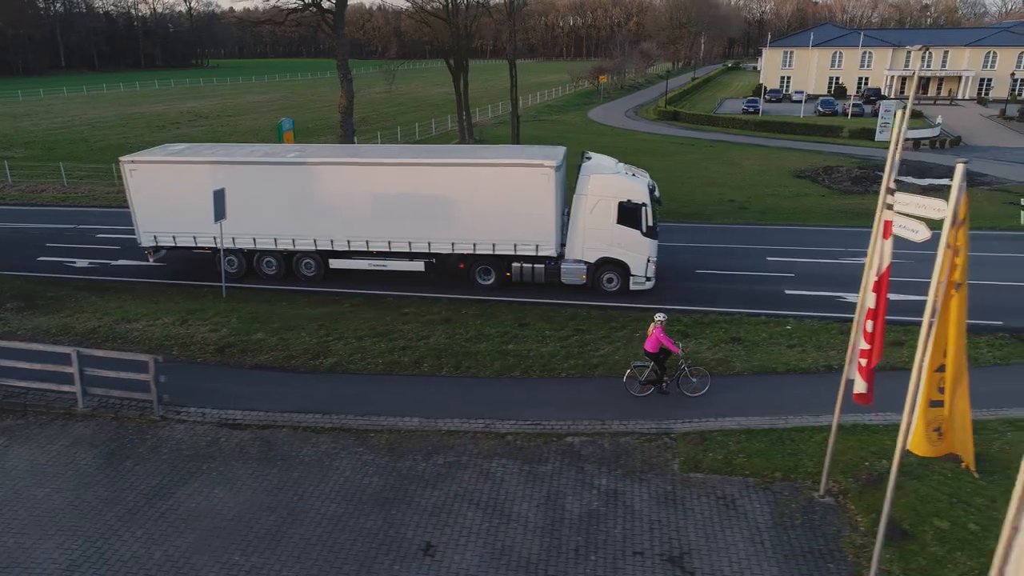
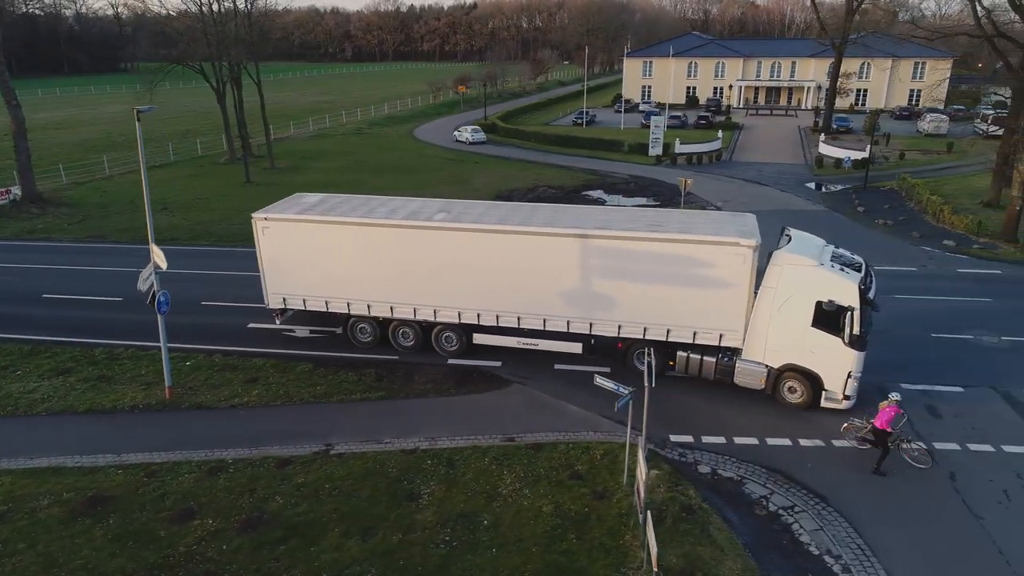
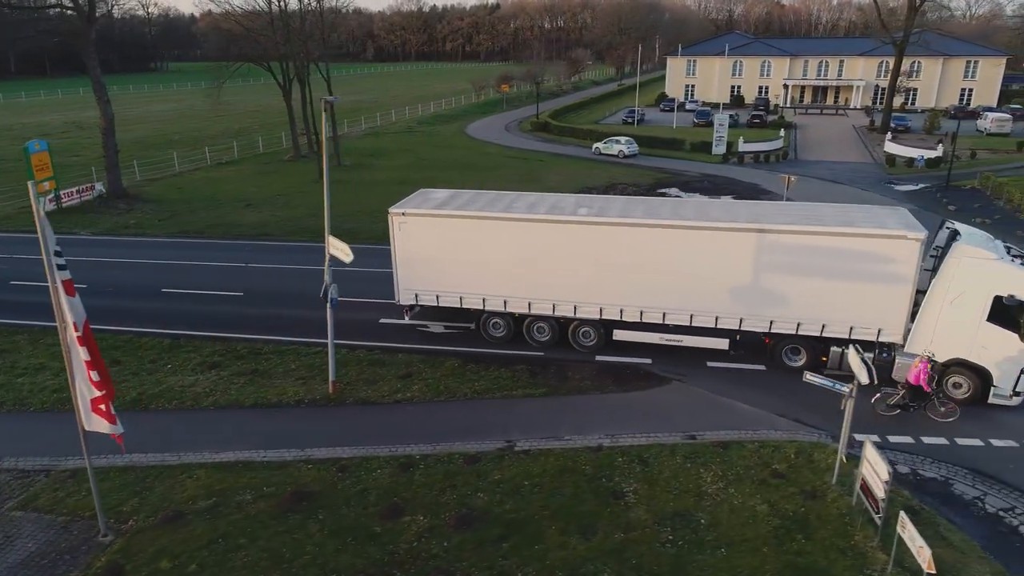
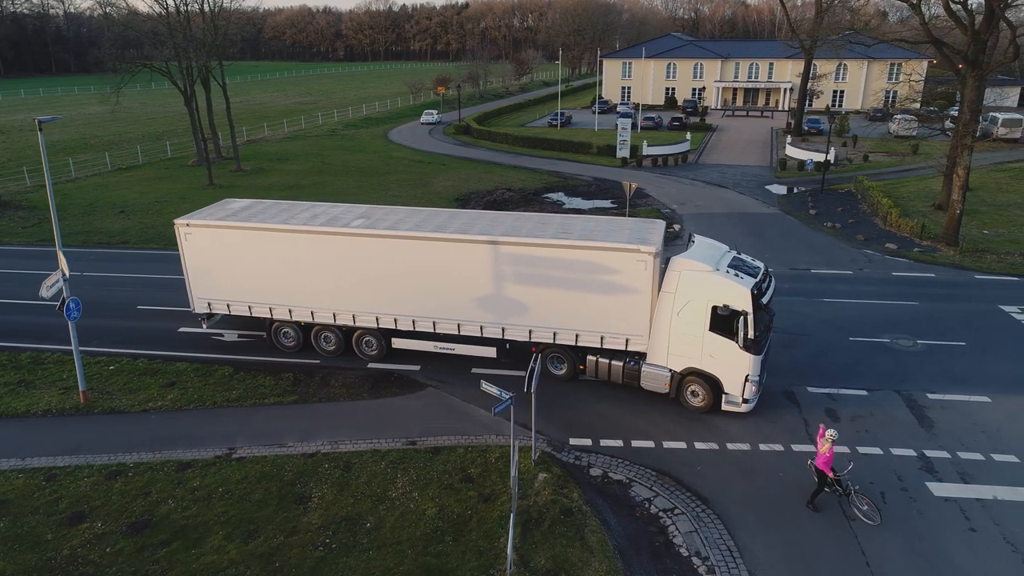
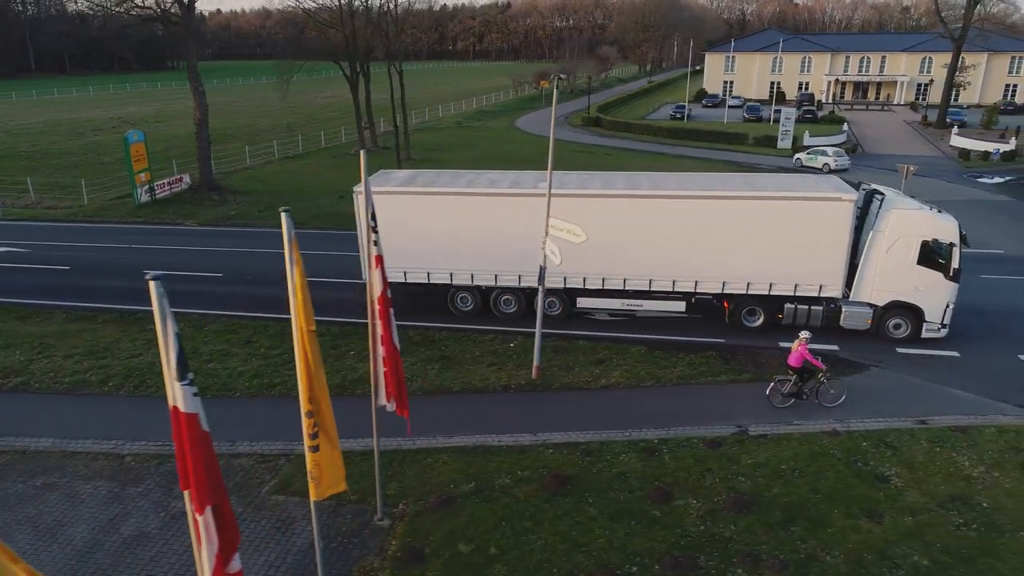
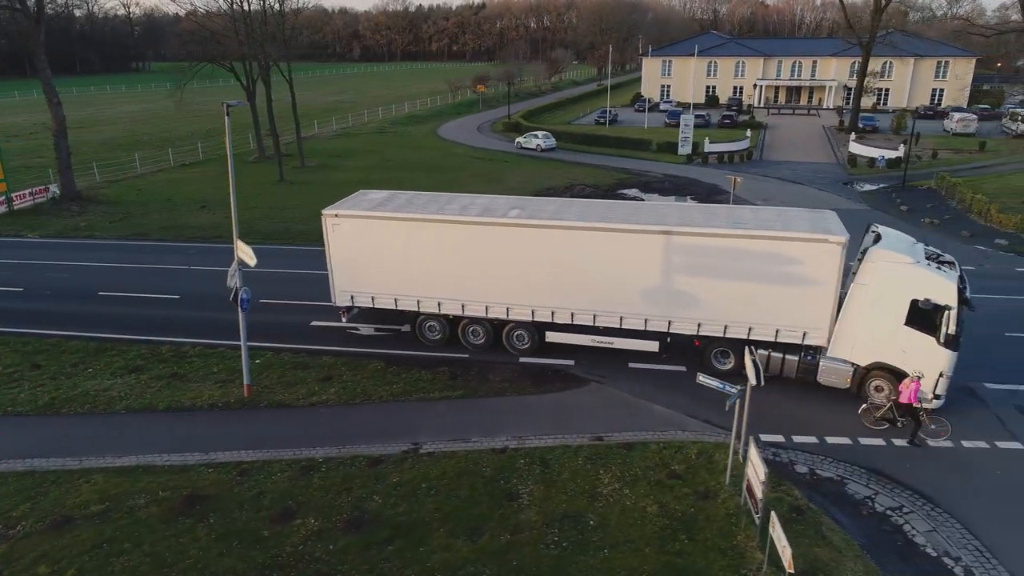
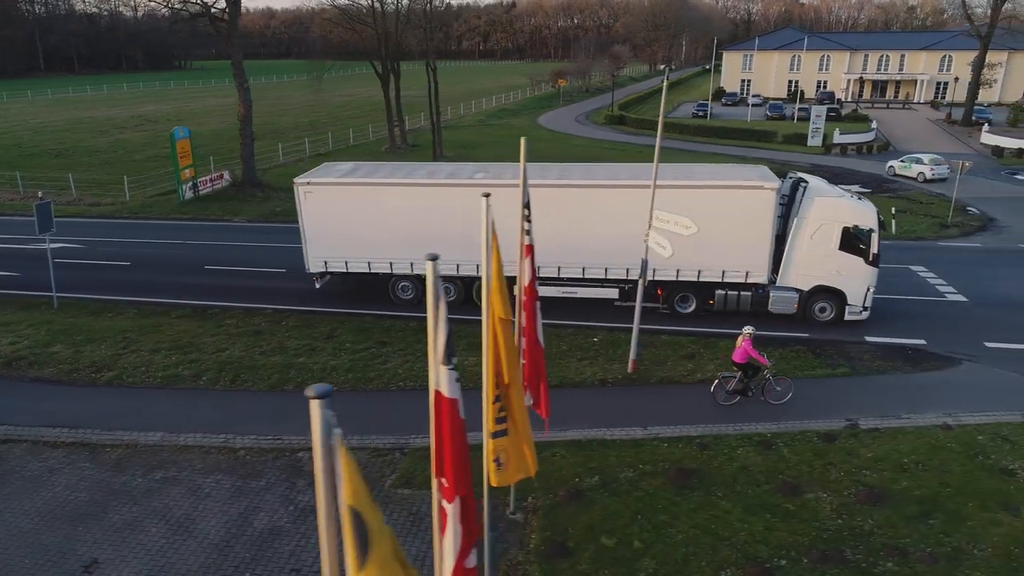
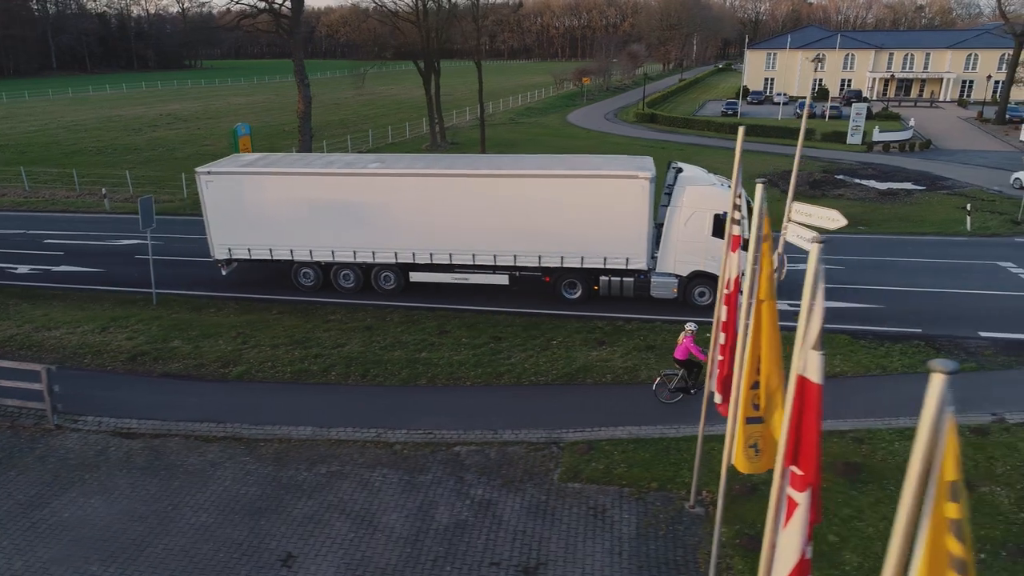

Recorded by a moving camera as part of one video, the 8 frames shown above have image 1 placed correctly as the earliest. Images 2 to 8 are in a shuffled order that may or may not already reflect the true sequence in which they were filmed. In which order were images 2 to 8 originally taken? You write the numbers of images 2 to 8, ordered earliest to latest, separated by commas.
8, 7, 5, 3, 6, 2, 4
